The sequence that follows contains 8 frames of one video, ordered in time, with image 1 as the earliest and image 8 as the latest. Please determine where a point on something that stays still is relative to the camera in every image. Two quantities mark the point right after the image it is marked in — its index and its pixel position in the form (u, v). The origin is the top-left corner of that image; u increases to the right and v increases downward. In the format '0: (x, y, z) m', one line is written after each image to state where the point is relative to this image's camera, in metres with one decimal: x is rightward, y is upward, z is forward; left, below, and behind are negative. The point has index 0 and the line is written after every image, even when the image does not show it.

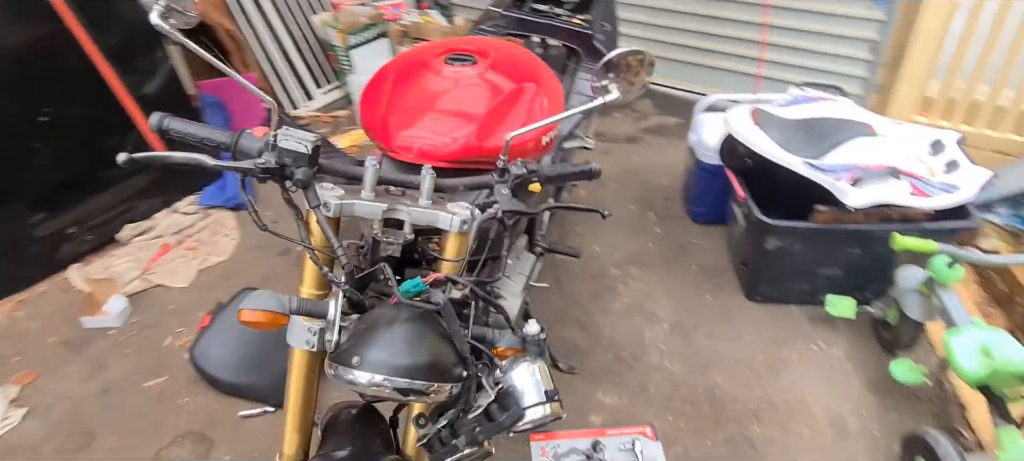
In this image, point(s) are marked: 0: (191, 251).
0: (-1.4, -0.1, +2.7) m
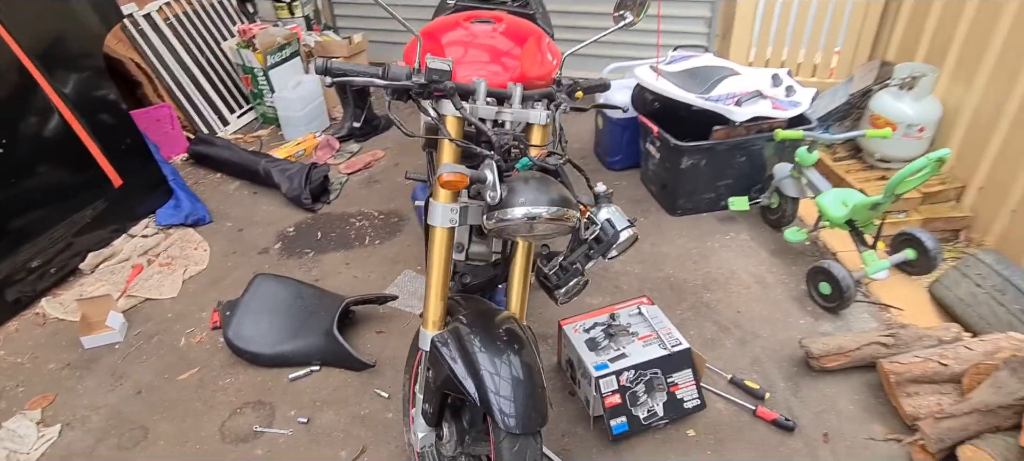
0: (-1.6, -0.2, +2.8) m
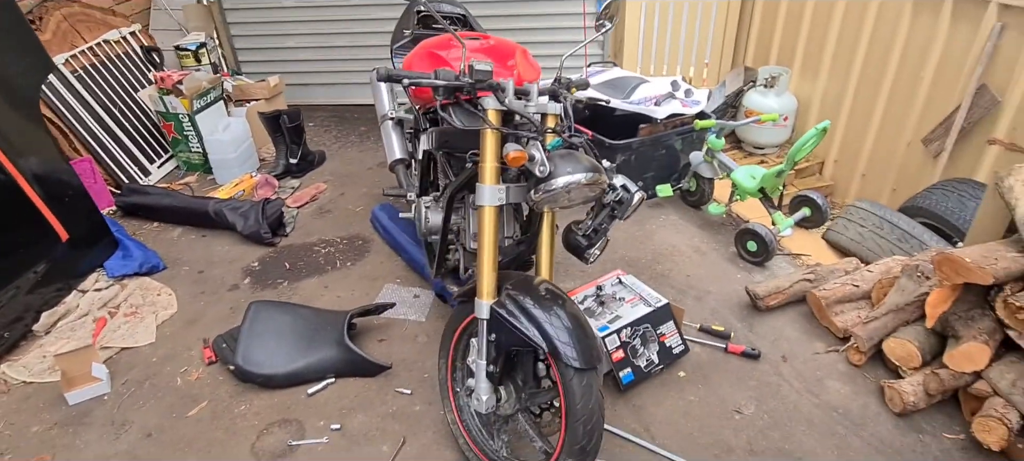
0: (-1.6, -0.4, +2.7) m
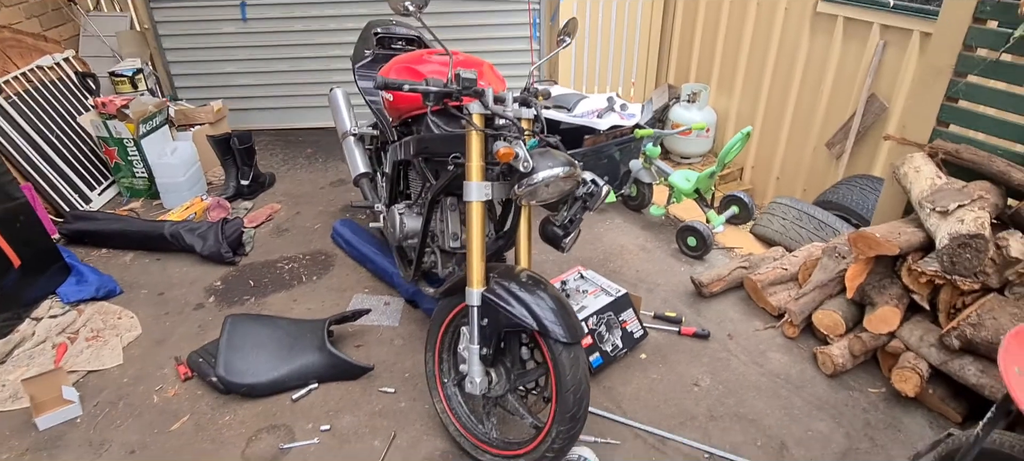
0: (-1.8, -0.5, +2.6) m
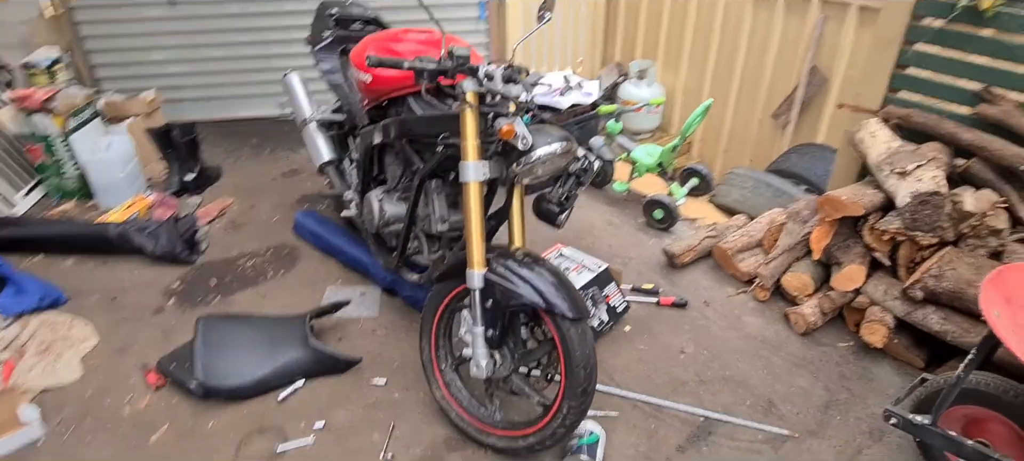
0: (-1.8, -0.5, +2.4) m
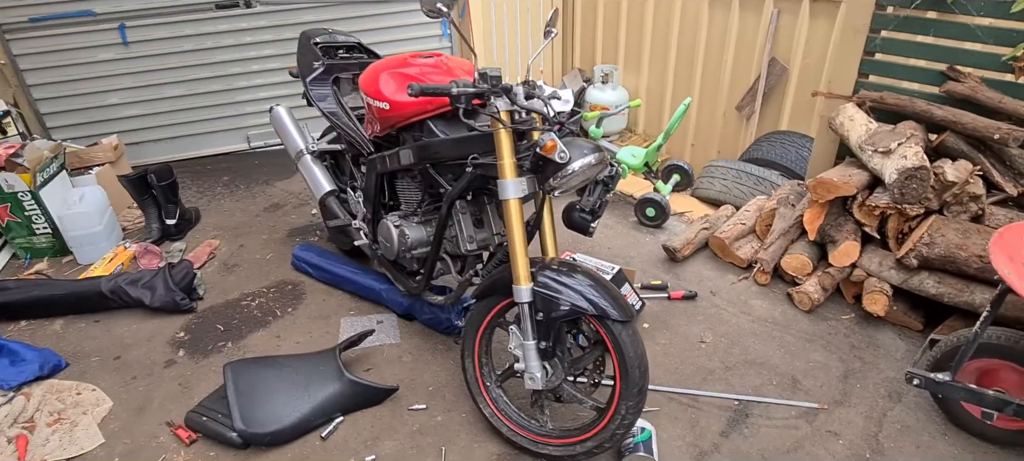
0: (-1.7, -0.7, +2.3) m
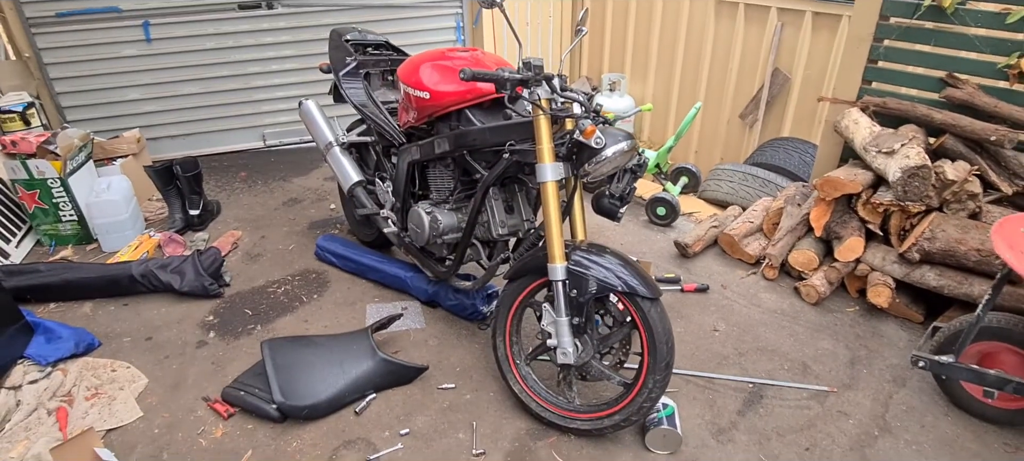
0: (-1.6, -0.6, +2.3) m
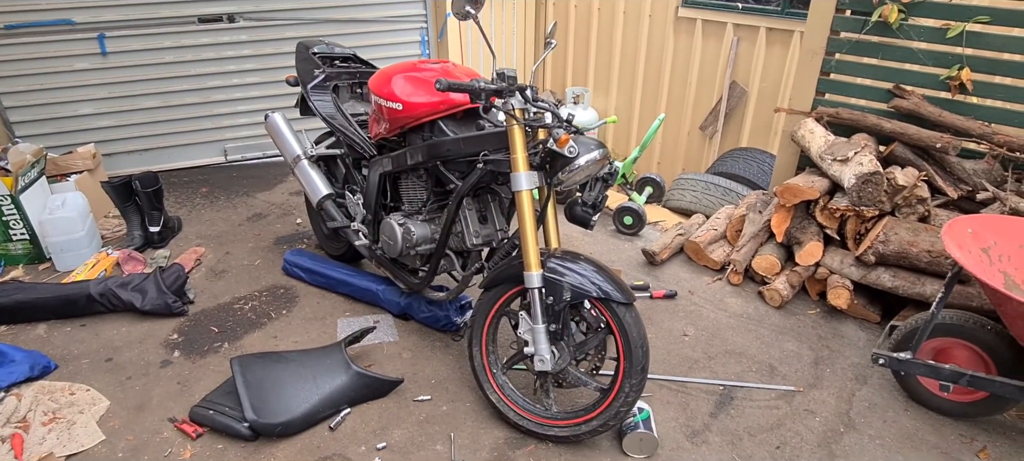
0: (-1.7, -0.7, +2.3) m
